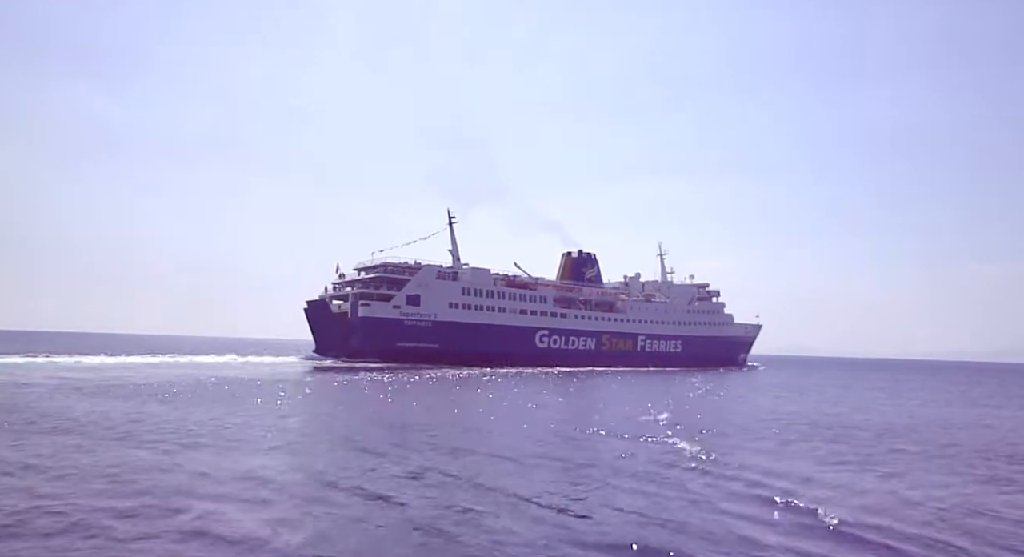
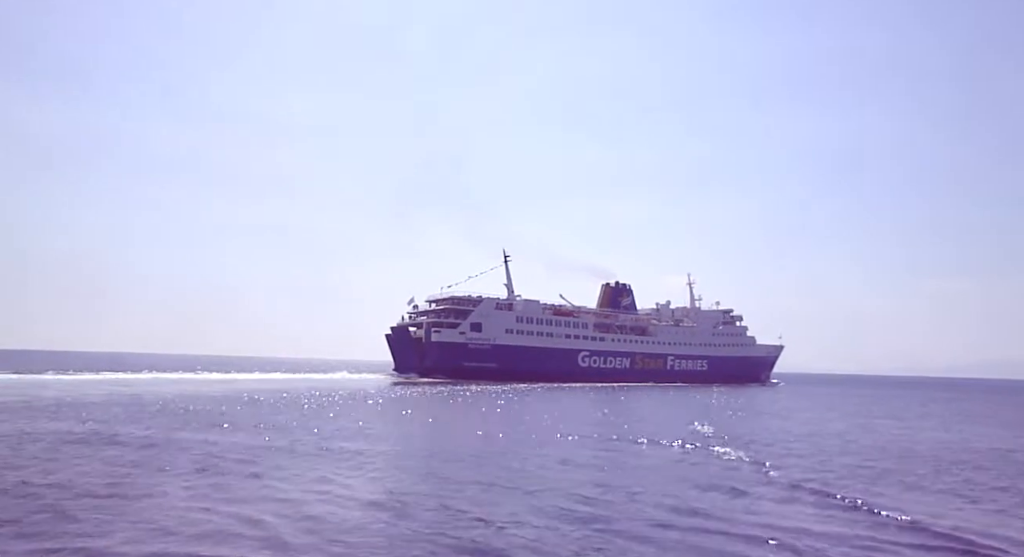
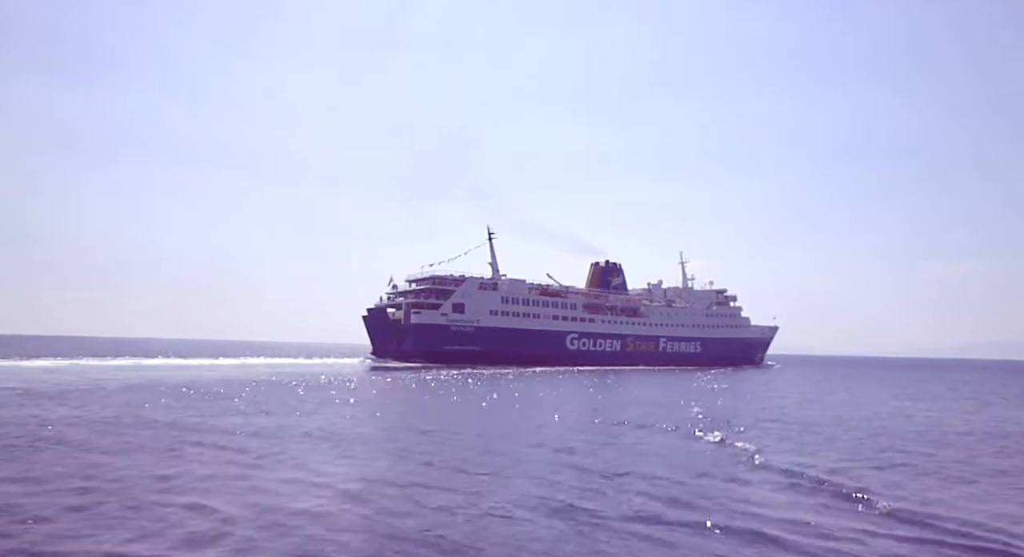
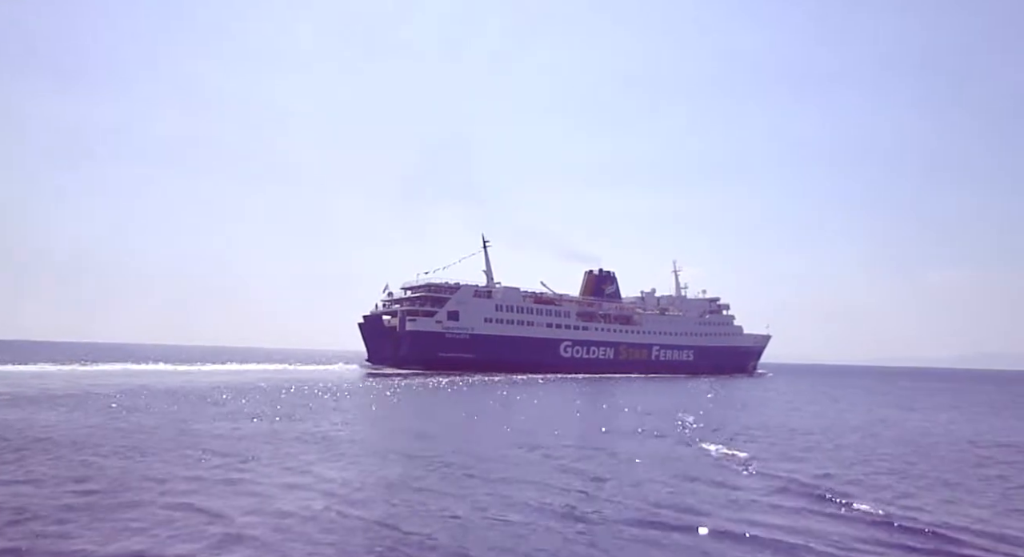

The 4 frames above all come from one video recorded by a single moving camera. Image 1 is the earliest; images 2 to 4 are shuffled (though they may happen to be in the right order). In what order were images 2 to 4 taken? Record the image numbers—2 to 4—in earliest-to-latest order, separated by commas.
3, 4, 2
